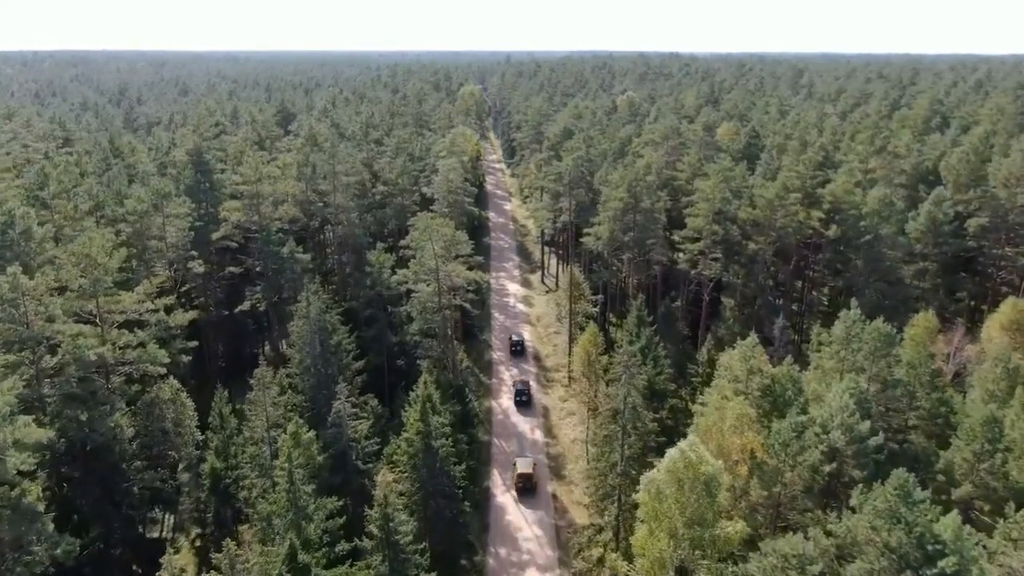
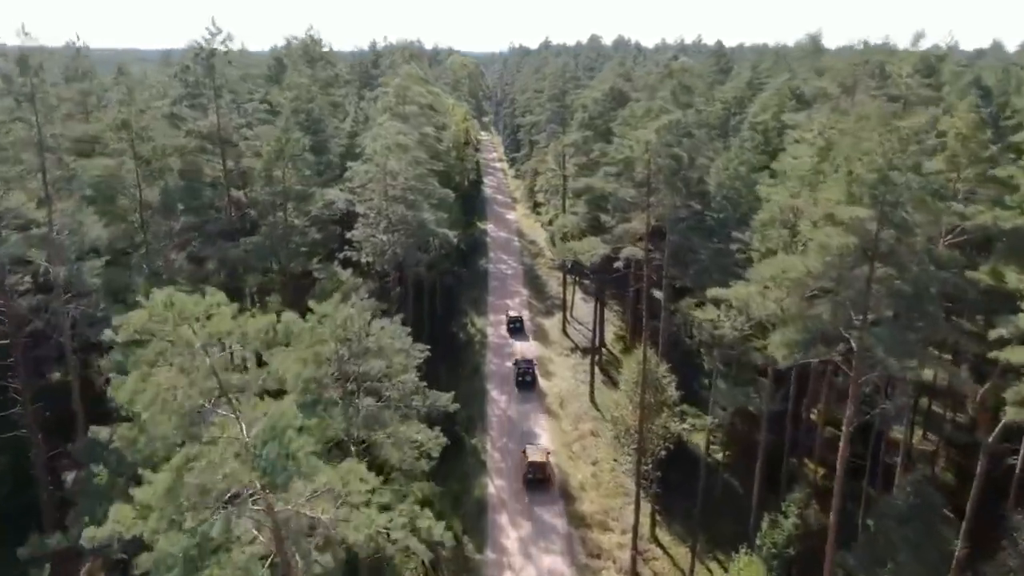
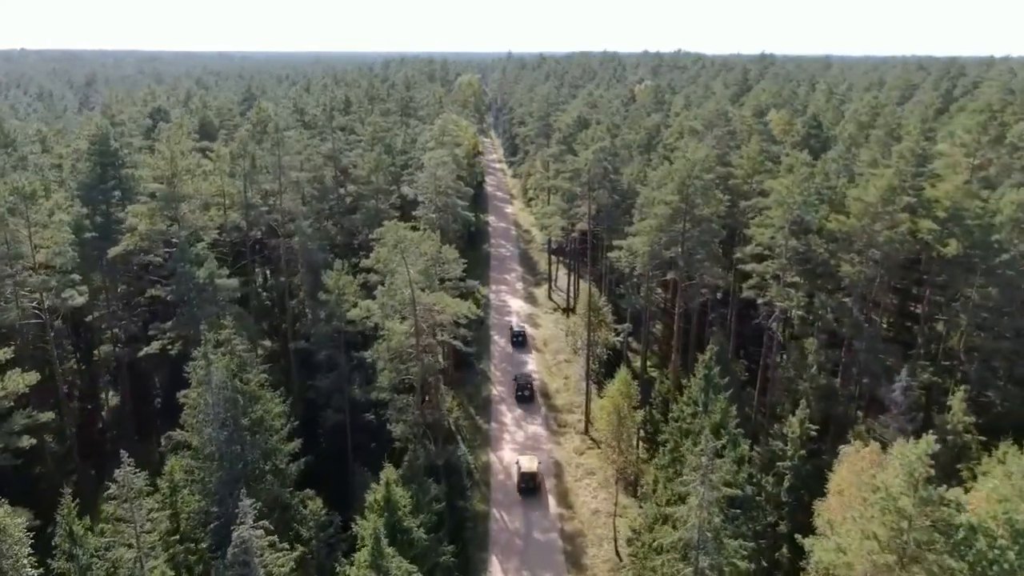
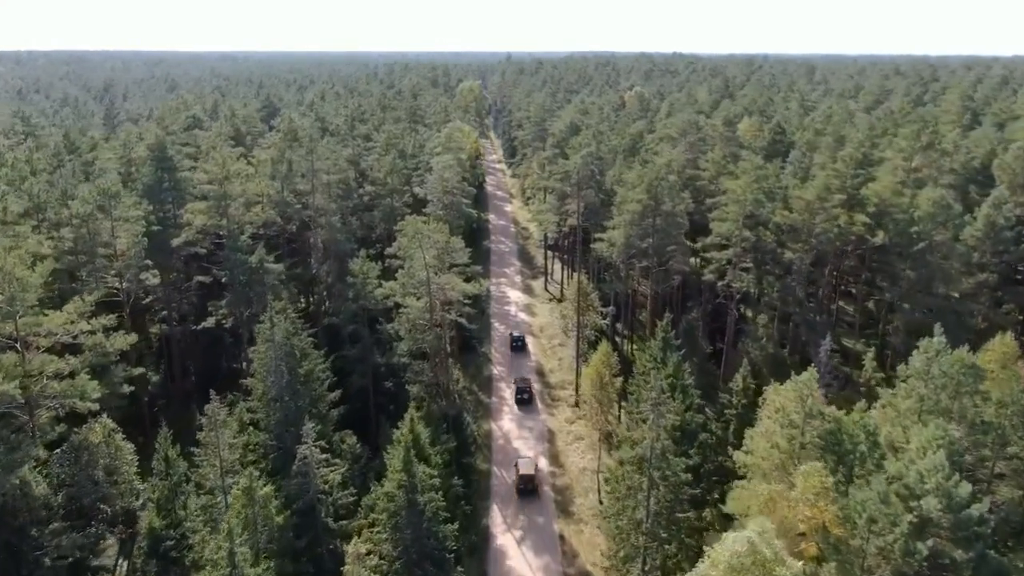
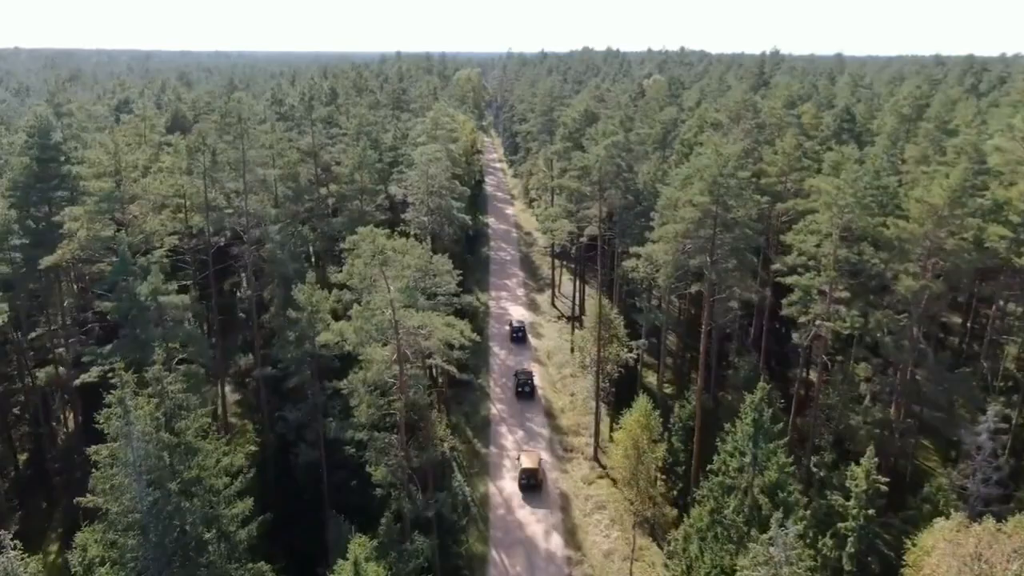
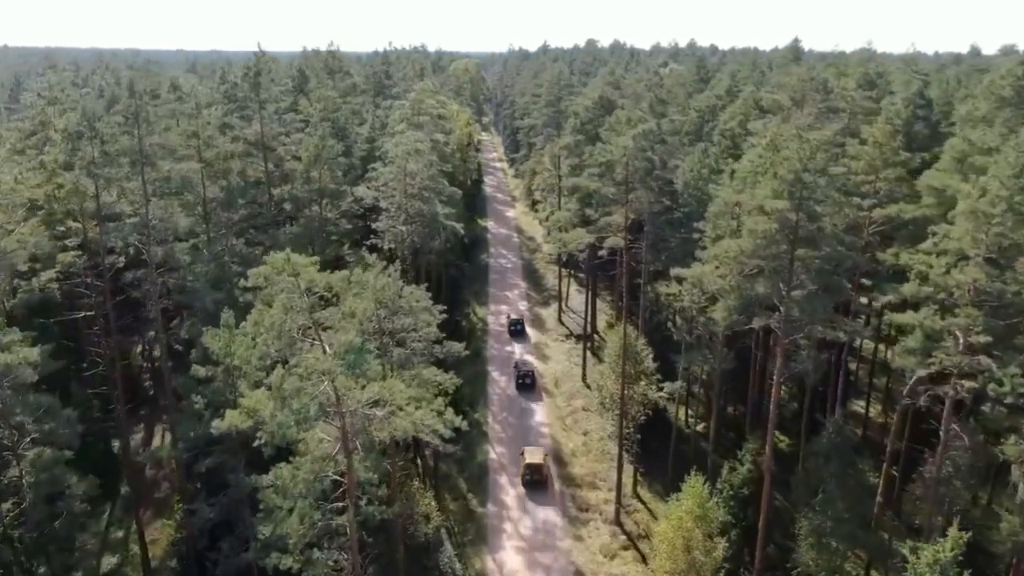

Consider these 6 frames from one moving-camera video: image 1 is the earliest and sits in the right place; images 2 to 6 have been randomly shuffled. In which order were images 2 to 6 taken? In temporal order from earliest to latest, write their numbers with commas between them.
4, 3, 5, 6, 2
